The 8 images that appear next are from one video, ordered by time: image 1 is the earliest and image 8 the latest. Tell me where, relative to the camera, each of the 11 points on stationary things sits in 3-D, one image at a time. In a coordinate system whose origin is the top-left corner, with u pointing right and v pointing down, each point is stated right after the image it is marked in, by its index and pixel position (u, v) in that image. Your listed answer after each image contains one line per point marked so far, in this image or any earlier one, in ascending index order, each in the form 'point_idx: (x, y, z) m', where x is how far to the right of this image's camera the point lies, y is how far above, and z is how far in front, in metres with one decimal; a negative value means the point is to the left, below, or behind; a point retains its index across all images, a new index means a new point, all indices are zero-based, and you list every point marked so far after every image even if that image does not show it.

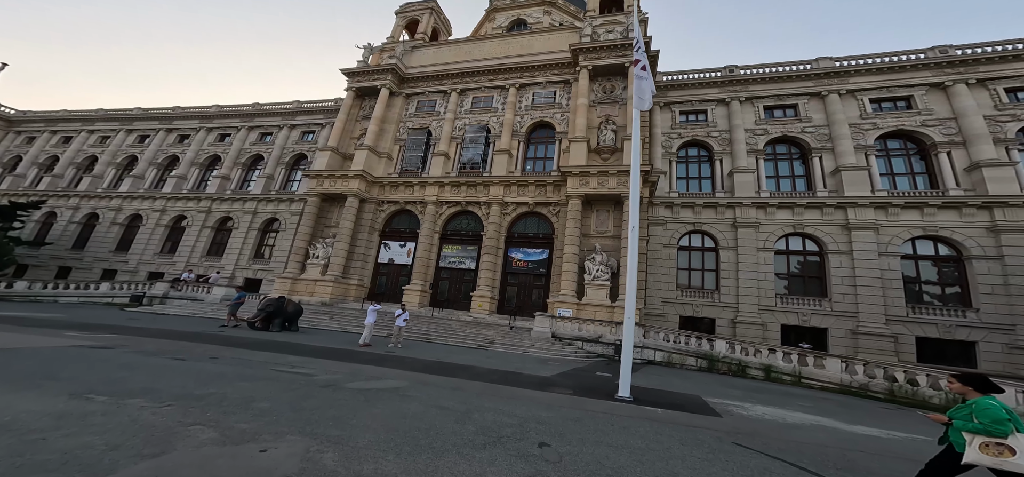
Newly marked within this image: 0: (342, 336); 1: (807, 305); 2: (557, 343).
0: (-5.3, -3.1, +11.6) m
1: (+14.1, -3.2, +17.1) m
2: (+1.5, -3.5, +12.1) m
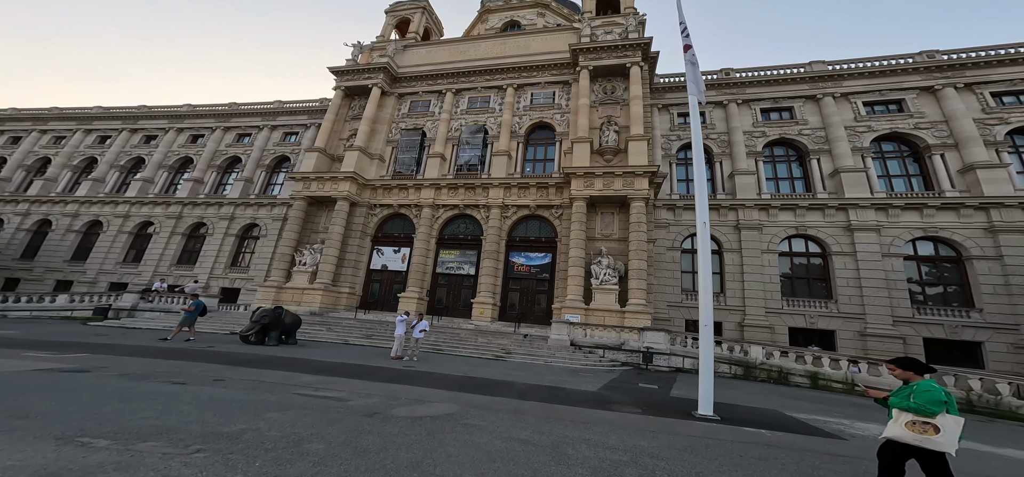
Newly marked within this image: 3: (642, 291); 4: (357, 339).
0: (-4.8, -3.3, +10.7) m
1: (+14.4, -3.3, +17.1) m
2: (+2.0, -3.6, +11.5) m
3: (+6.4, -2.5, +17.6) m
4: (-5.5, -3.7, +13.0) m
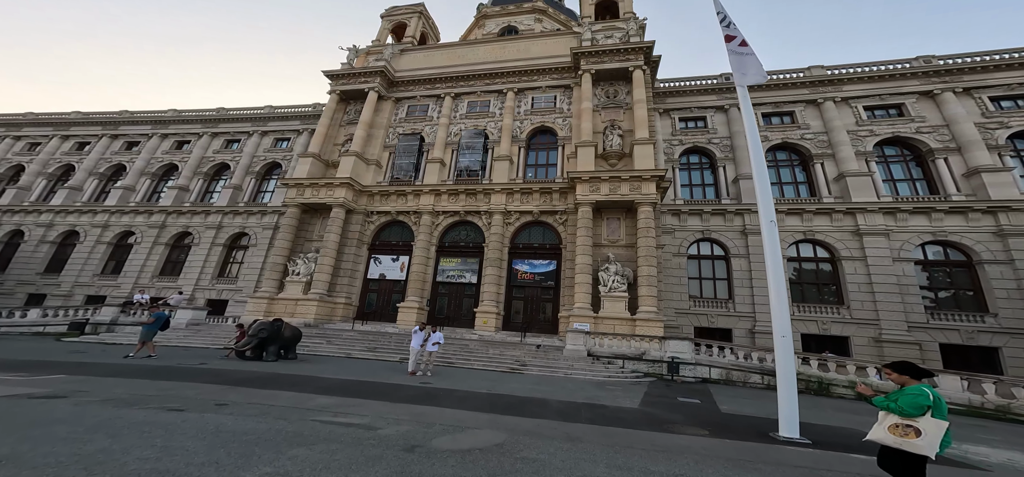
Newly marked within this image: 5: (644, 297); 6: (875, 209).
0: (-4.3, -3.4, +10.0) m
1: (+14.7, -3.5, +16.9) m
2: (+2.5, -3.7, +11.0) m
3: (+6.7, -2.8, +17.2) m
4: (-5.1, -3.9, +12.3) m
5: (+6.3, -2.8, +17.2) m
6: (+17.1, +1.4, +17.1) m
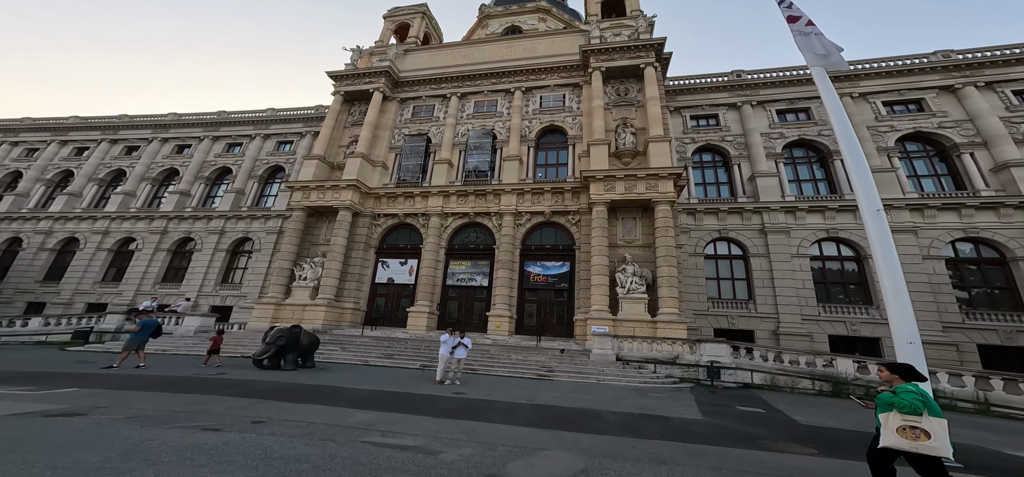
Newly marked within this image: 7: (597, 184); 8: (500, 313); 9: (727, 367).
0: (-3.5, -3.5, +9.4) m
1: (+15.4, -3.4, +16.4) m
2: (+3.3, -3.7, +10.4) m
3: (+7.4, -2.8, +16.6) m
4: (-4.3, -3.9, +11.7) m
5: (+7.1, -2.7, +16.7) m
6: (+17.8, +1.5, +16.6) m
7: (+4.6, +3.0, +19.7) m
8: (-0.7, -4.0, +19.6) m
9: (+5.7, -3.4, +9.7) m
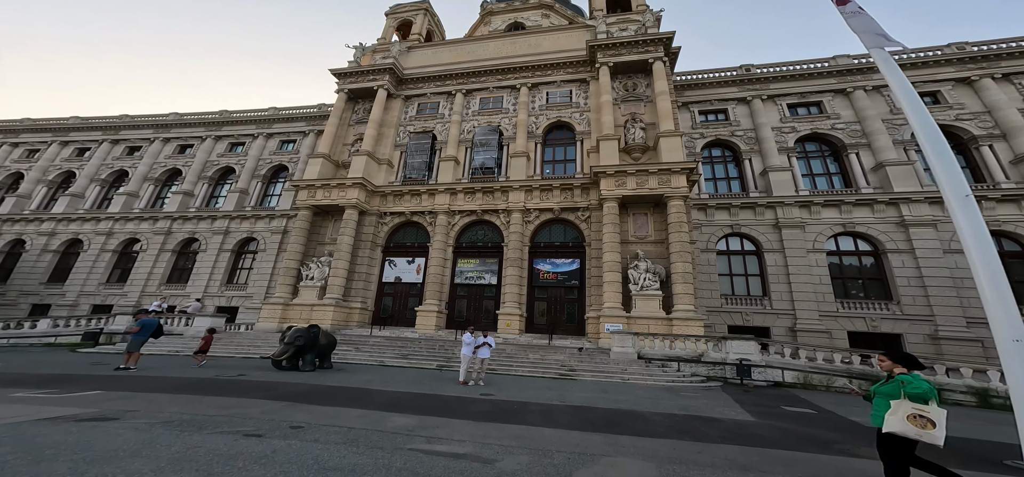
0: (-3.0, -3.4, +9.2) m
1: (+16.0, -3.1, +16.1) m
2: (+3.8, -3.5, +10.2) m
3: (+8.0, -2.6, +16.4) m
4: (-3.8, -3.9, +11.5) m
5: (+7.6, -2.6, +16.5) m
6: (+18.4, +1.8, +16.4) m
7: (+5.1, +3.1, +19.4) m
8: (-0.1, -3.8, +19.3) m
9: (+6.3, -3.3, +9.4) m
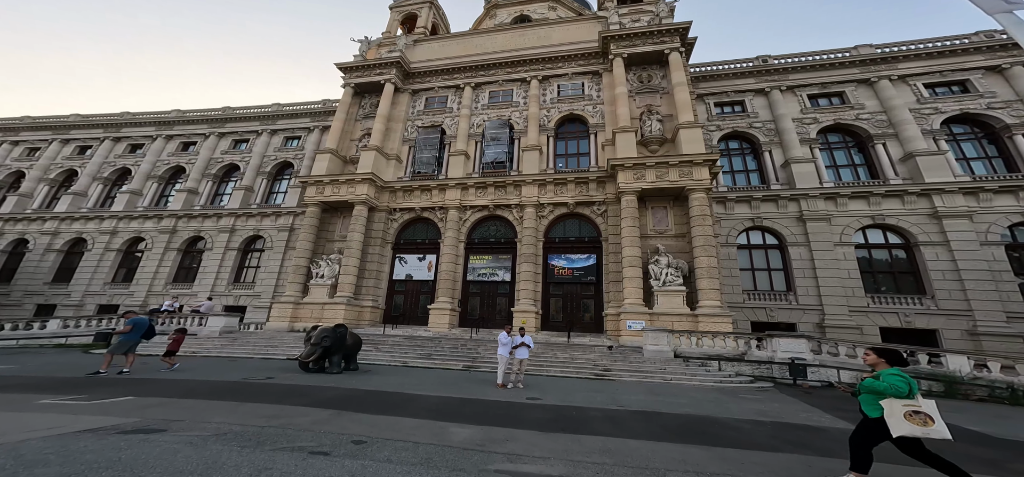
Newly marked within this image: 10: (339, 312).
0: (-2.1, -3.2, +8.7) m
1: (+16.9, -2.8, +15.6) m
2: (+4.7, -3.3, +9.7) m
3: (+8.8, -2.3, +15.9) m
4: (-2.9, -3.7, +11.0) m
5: (+8.5, -2.3, +16.0) m
6: (+19.2, +2.1, +15.8) m
7: (+5.9, +3.4, +18.9) m
8: (+0.8, -3.6, +18.8) m
9: (+7.1, -3.1, +8.9) m
10: (-9.4, -4.0, +19.8) m
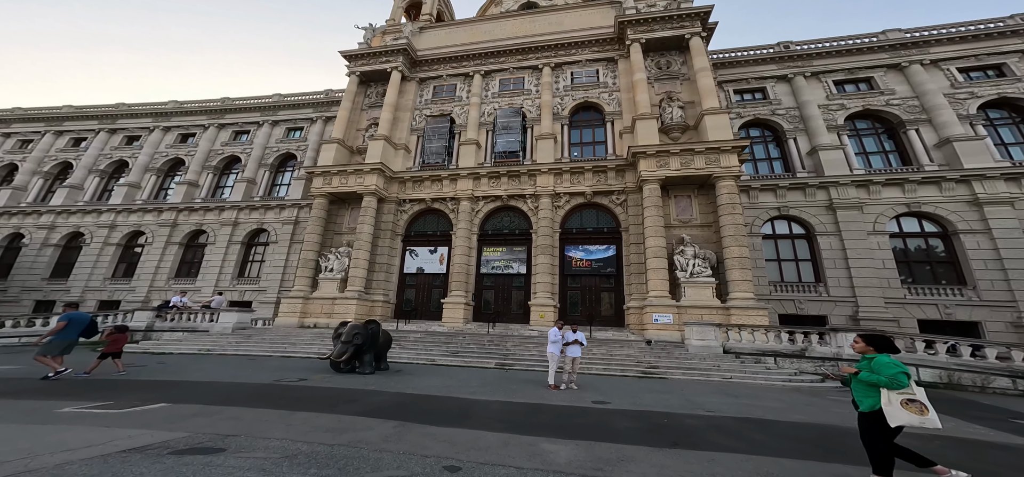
0: (-1.1, -3.0, +8.0) m
1: (+17.8, -2.4, +15.0) m
2: (+5.7, -3.0, +9.0) m
3: (+9.8, -1.9, +15.2) m
4: (-1.9, -3.4, +10.3) m
5: (+9.4, -1.9, +15.3) m
6: (+20.1, +2.6, +15.2) m
7: (+6.8, +3.9, +18.1) m
8: (+1.7, -3.2, +18.2) m
9: (+8.1, -2.8, +8.3) m
10: (-8.5, -3.6, +19.1) m
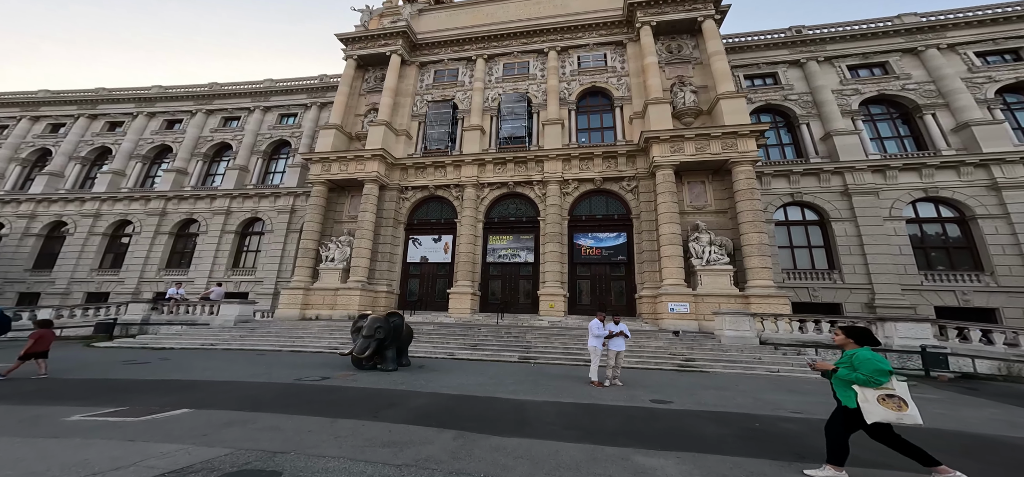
0: (-0.4, -2.7, +7.4) m
1: (+18.4, -1.8, +14.8) m
2: (+6.3, -2.7, +8.6) m
3: (+10.3, -1.4, +14.9) m
4: (-1.3, -3.0, +9.7) m
5: (+10.0, -1.4, +14.9) m
6: (+20.6, +3.1, +14.9) m
7: (+7.3, +4.4, +17.5) m
8: (+2.2, -2.6, +17.7) m
9: (+8.8, -2.4, +7.9) m
10: (-8.0, -3.0, +18.4) m
